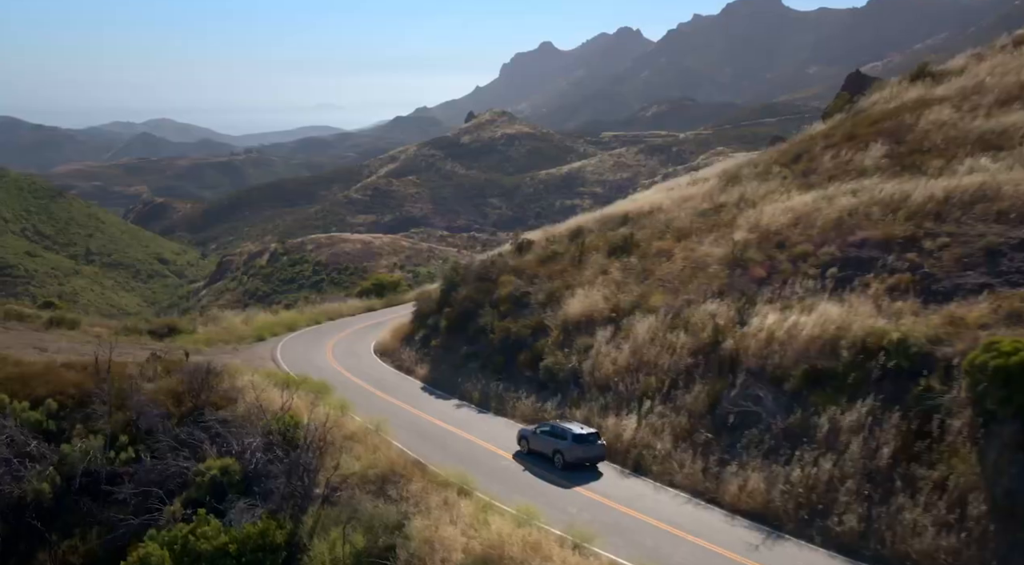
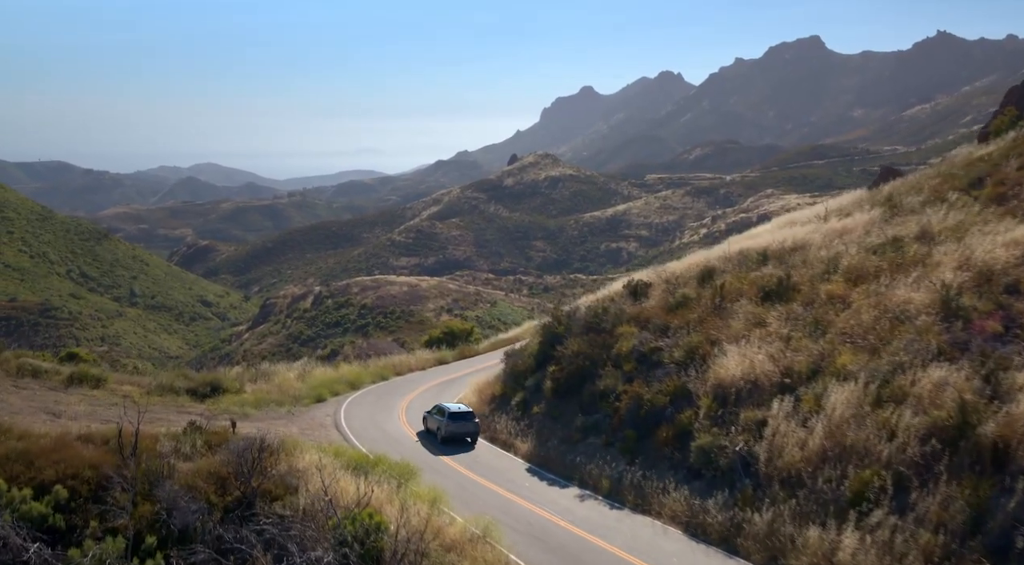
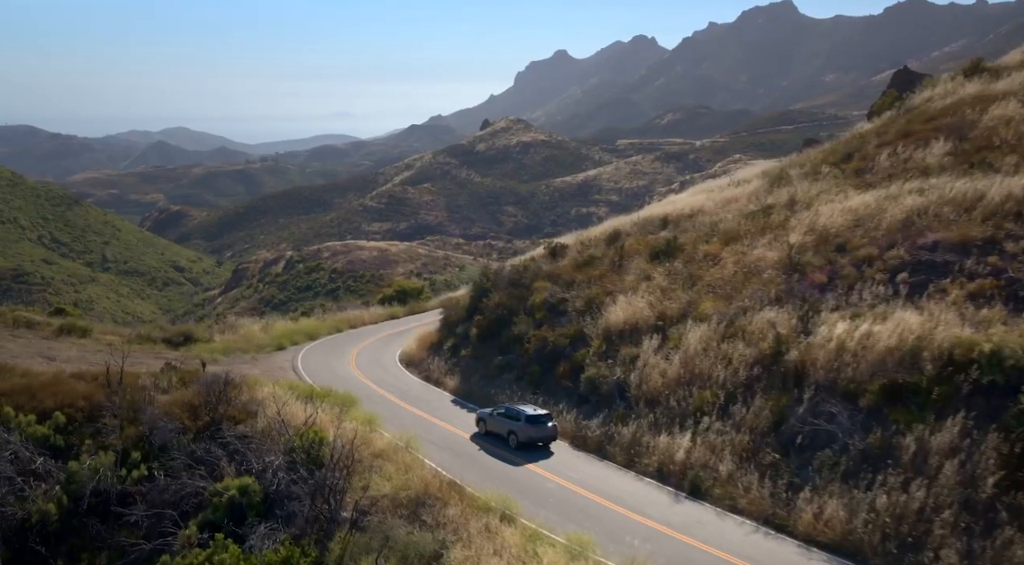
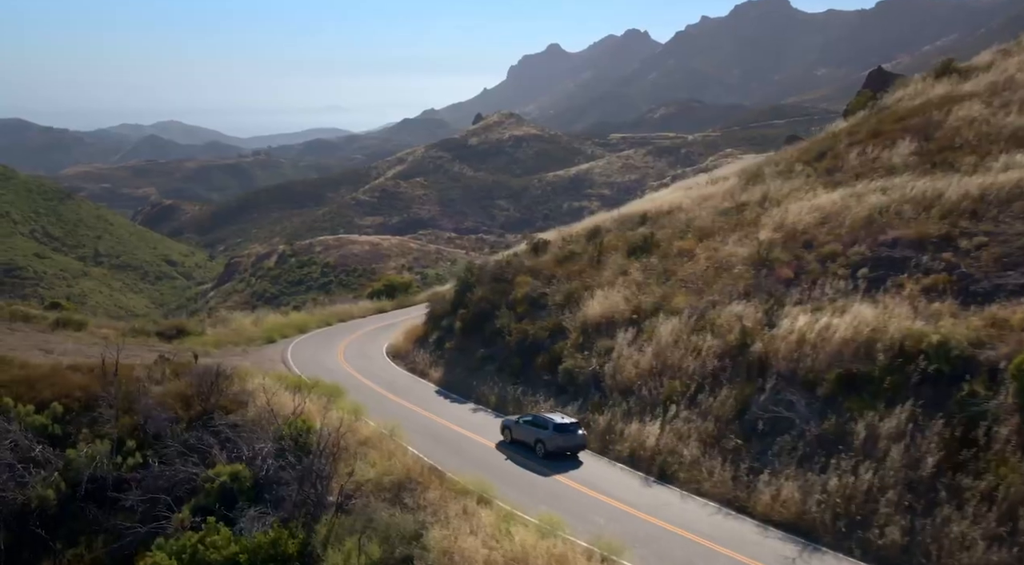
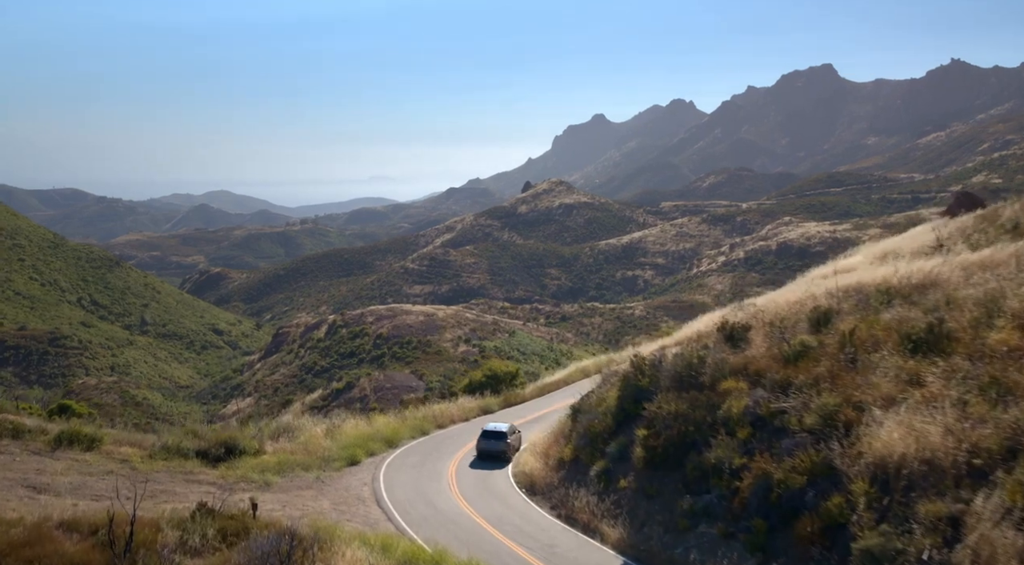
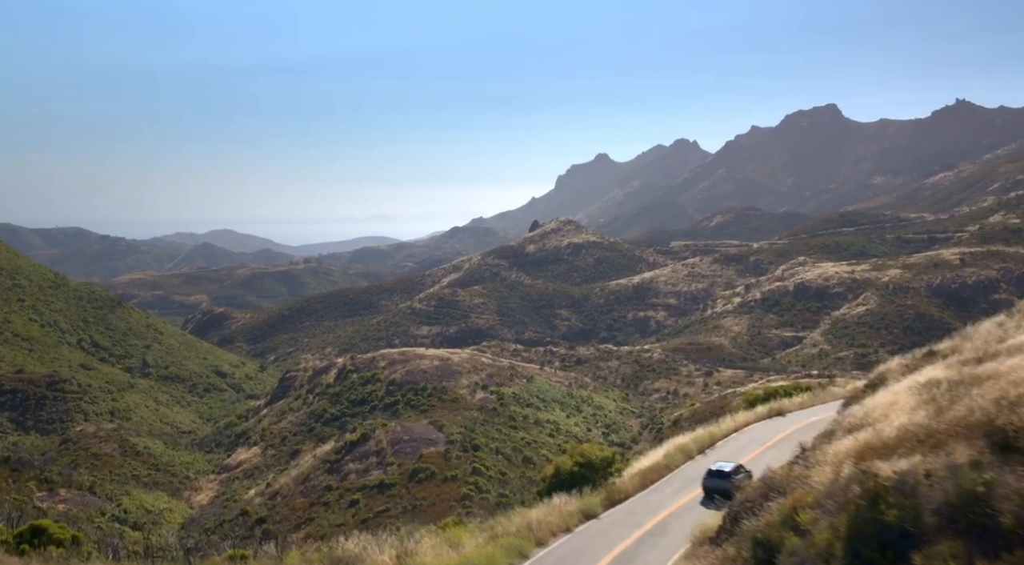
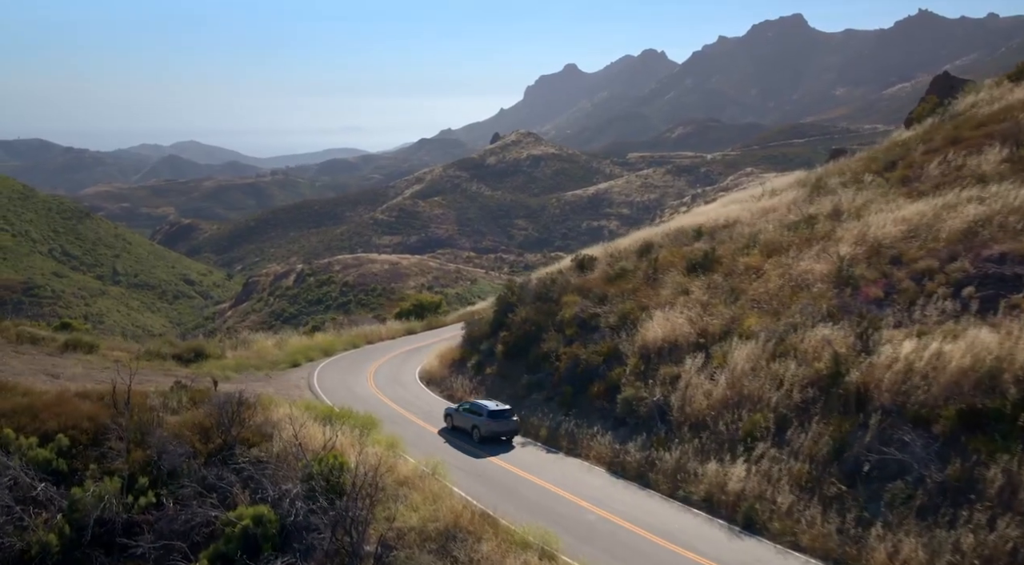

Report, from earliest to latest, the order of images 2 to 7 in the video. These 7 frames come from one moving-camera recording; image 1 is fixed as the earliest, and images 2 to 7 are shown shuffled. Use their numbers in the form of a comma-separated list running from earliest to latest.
4, 3, 7, 2, 5, 6
